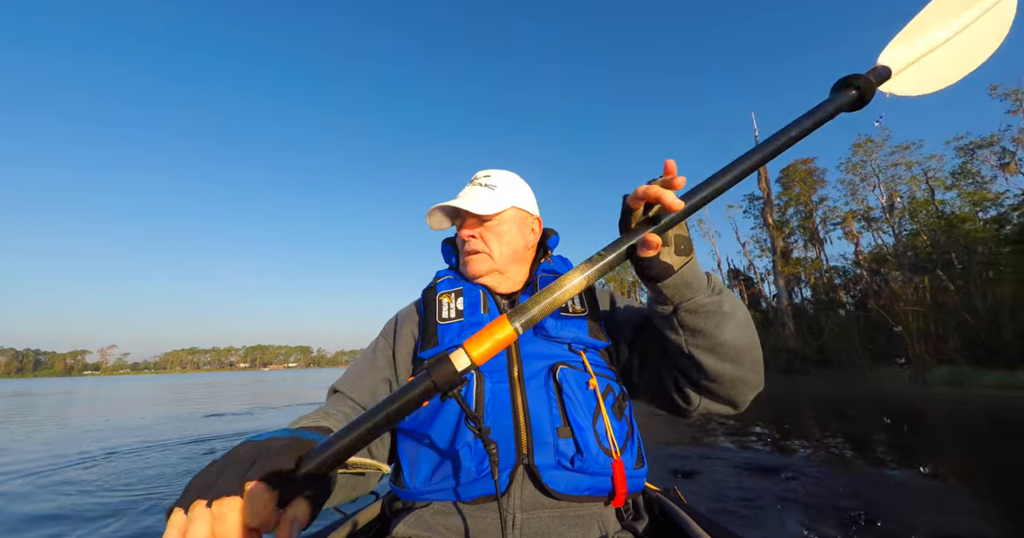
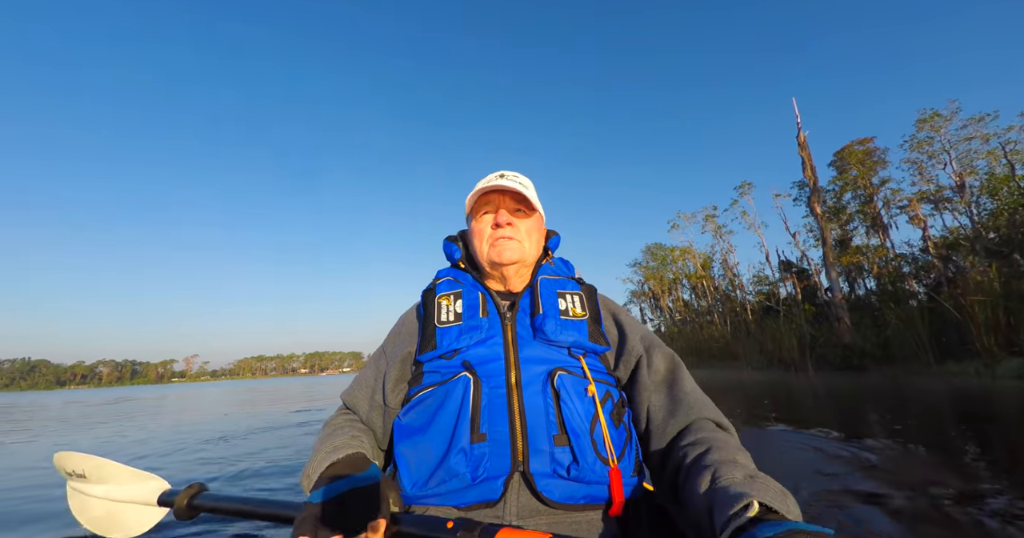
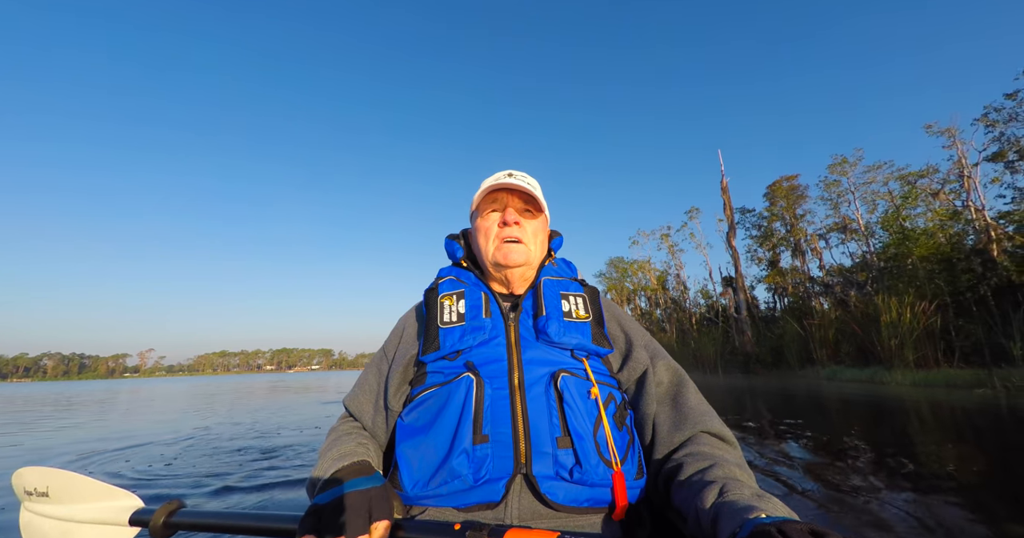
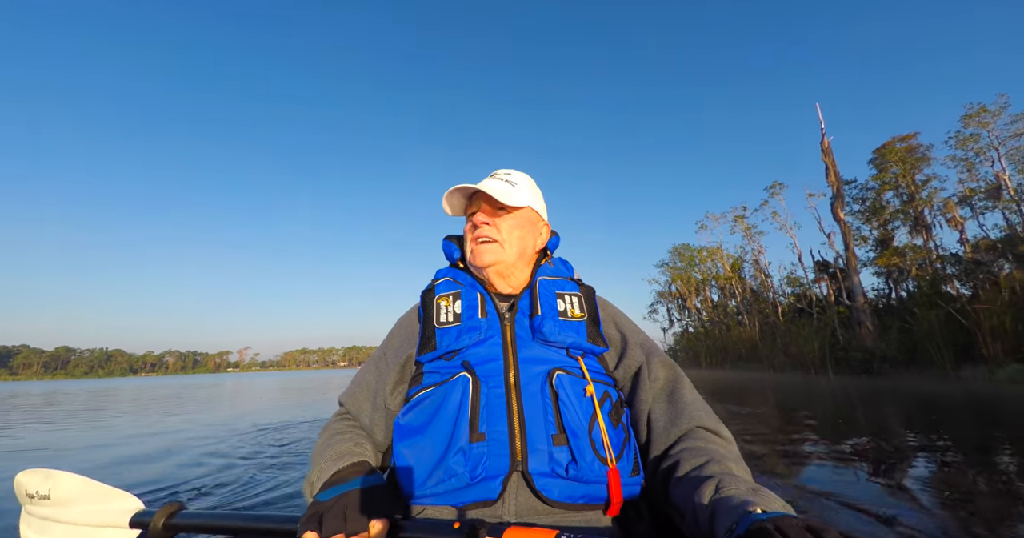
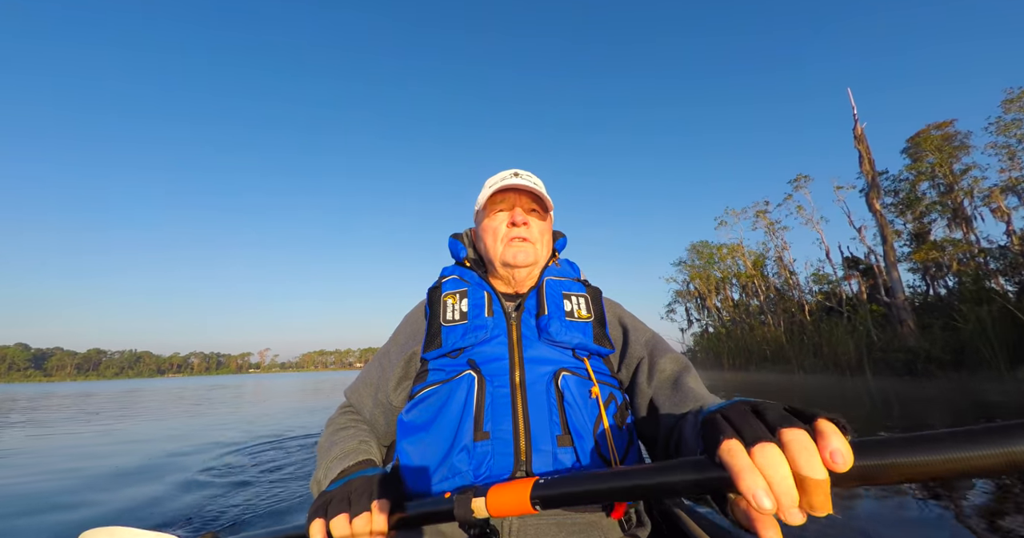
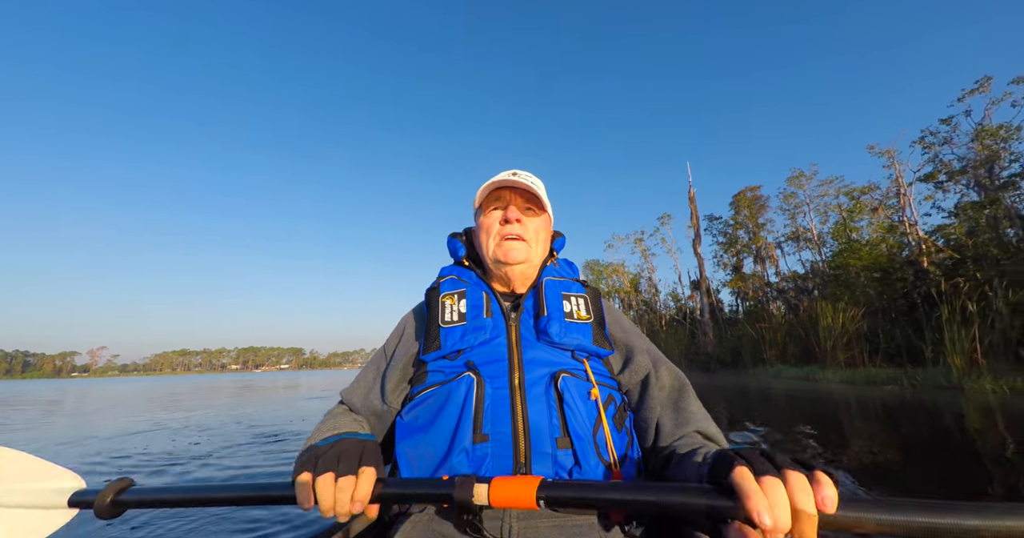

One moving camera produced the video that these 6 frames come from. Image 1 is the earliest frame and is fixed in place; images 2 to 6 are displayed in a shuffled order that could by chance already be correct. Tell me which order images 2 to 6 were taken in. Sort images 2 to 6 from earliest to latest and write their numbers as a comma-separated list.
2, 5, 4, 3, 6
